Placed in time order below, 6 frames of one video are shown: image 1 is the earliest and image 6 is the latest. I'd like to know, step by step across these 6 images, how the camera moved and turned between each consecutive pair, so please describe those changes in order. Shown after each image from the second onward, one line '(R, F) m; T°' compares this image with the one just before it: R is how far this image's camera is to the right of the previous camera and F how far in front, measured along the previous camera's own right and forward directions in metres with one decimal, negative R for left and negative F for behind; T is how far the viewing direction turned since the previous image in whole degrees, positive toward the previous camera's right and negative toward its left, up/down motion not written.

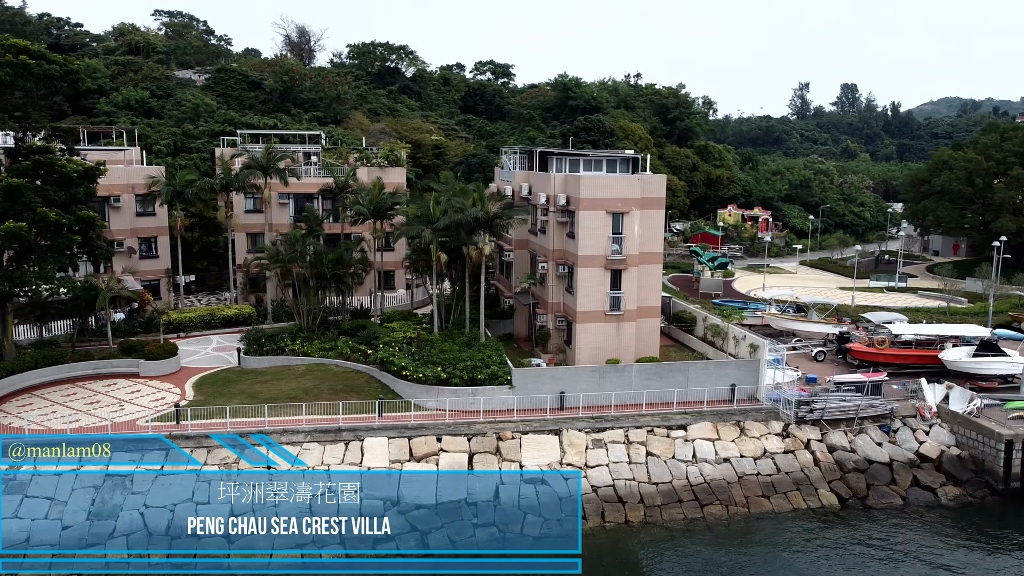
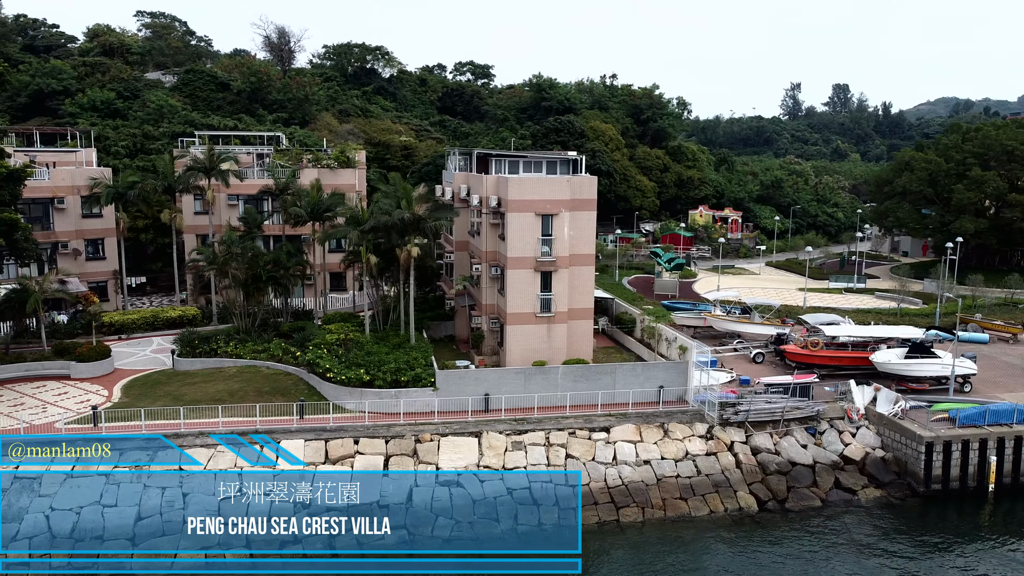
(+2.3, 0.0) m; 0°
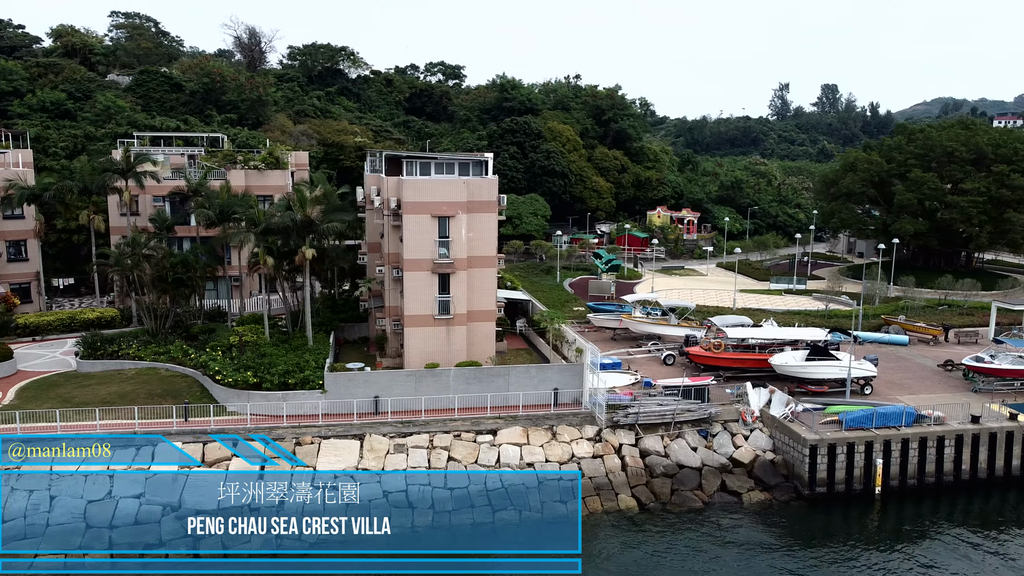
(+3.4, 0.0) m; 0°
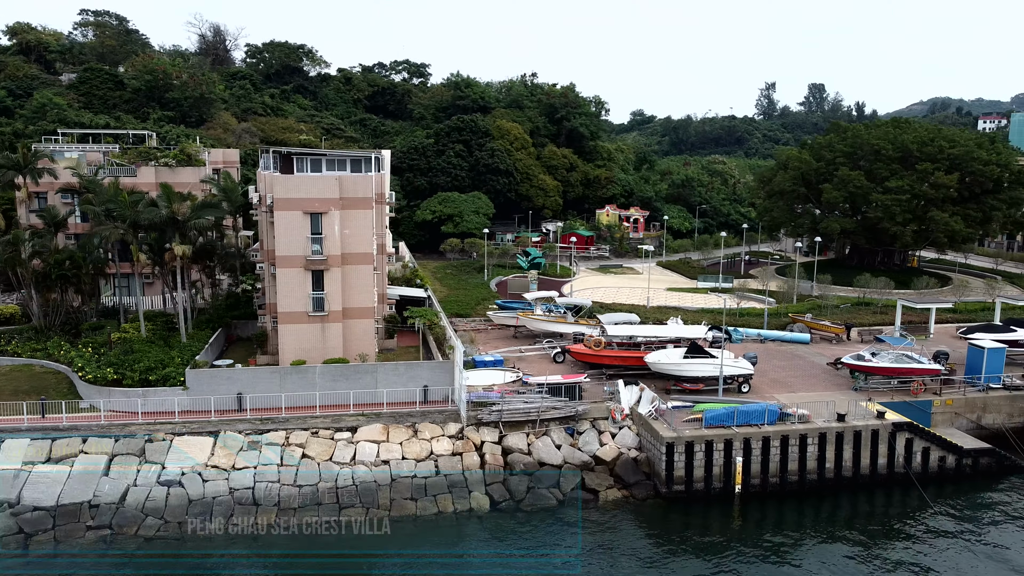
(+4.2, +0.1) m; 0°
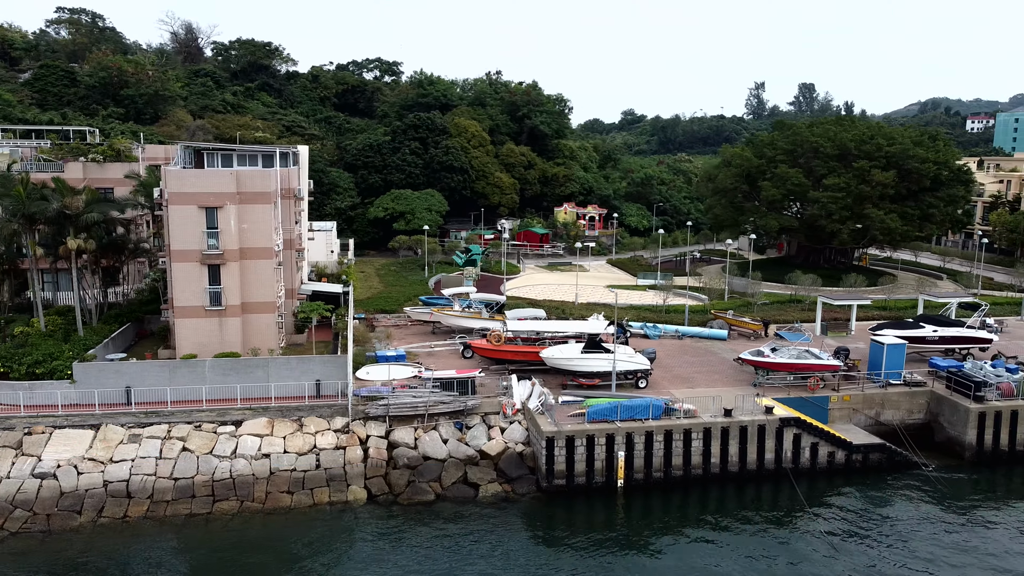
(+3.5, 0.0) m; 0°
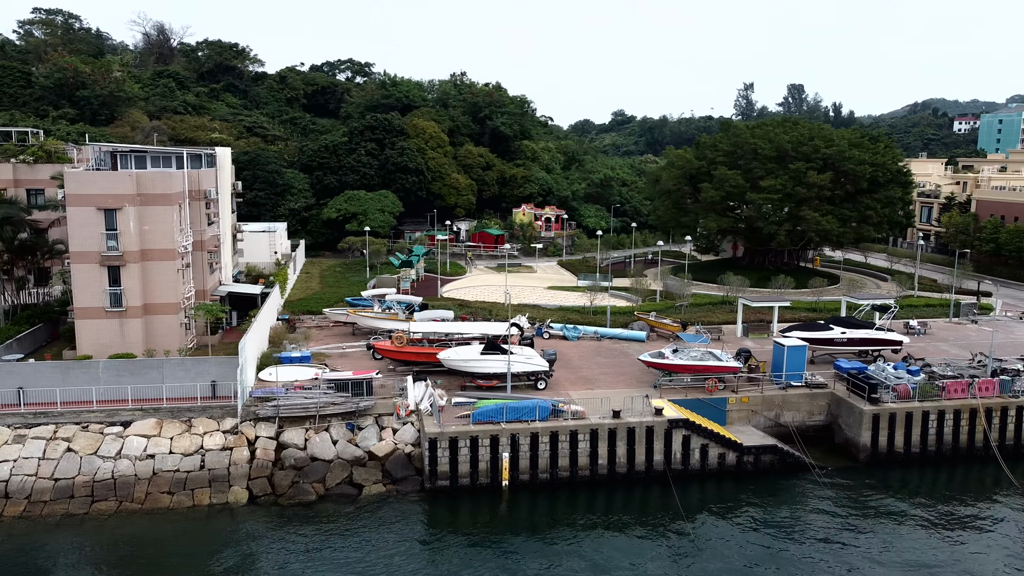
(+3.4, -0.1) m; 0°
